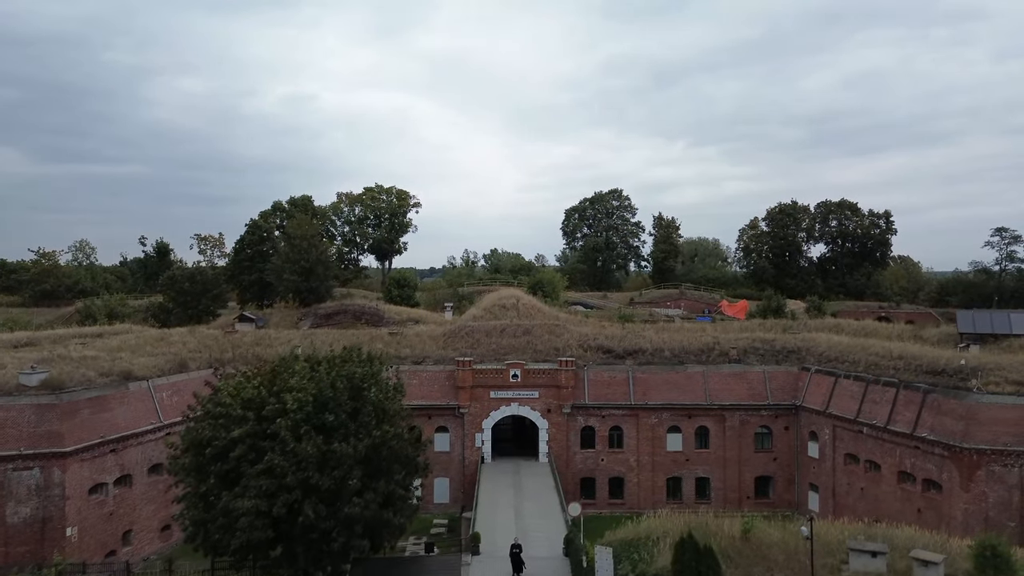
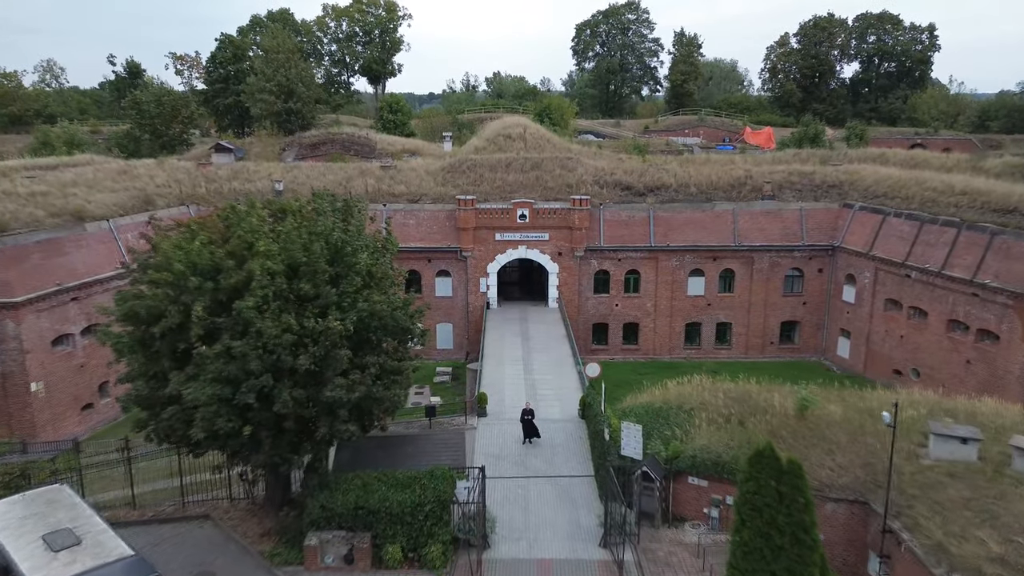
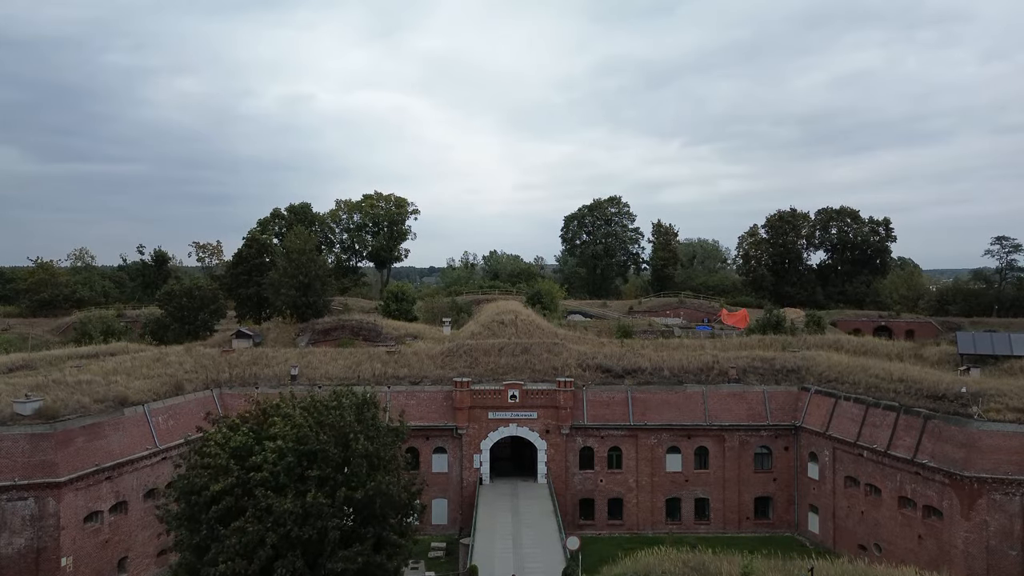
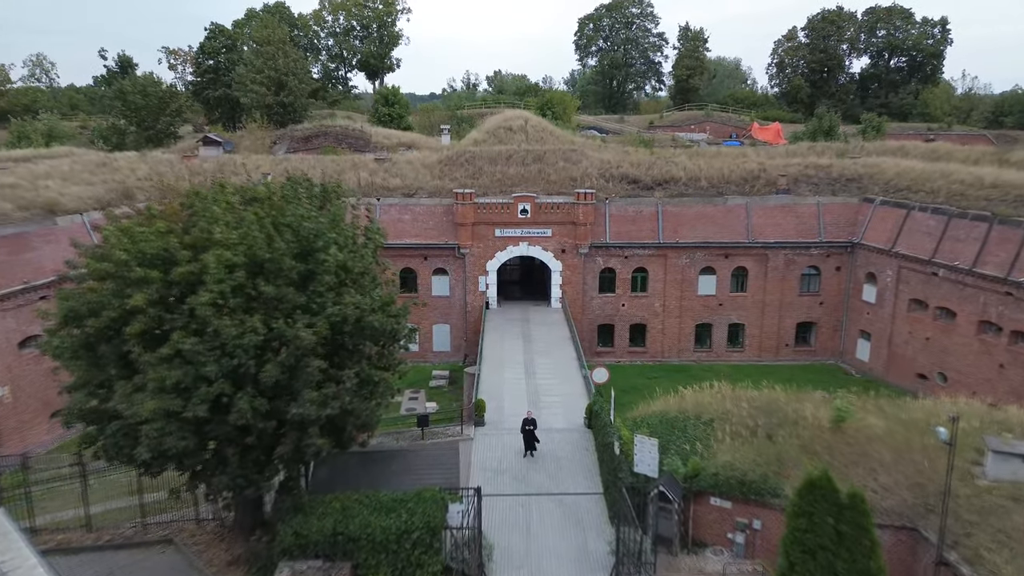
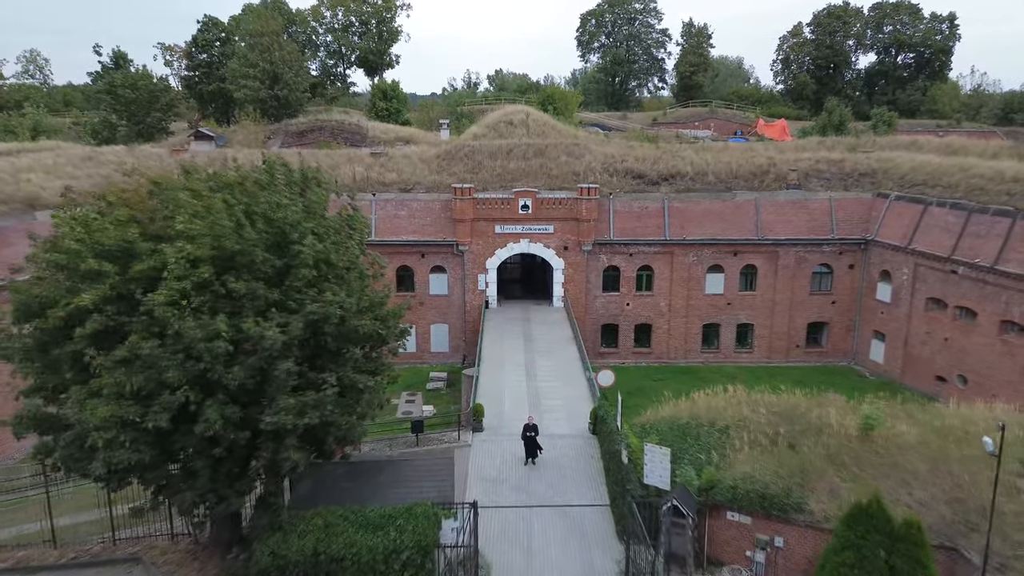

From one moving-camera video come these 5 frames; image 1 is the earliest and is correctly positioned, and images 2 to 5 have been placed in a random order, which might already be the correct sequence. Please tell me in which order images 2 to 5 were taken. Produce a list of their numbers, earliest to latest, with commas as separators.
3, 2, 4, 5
